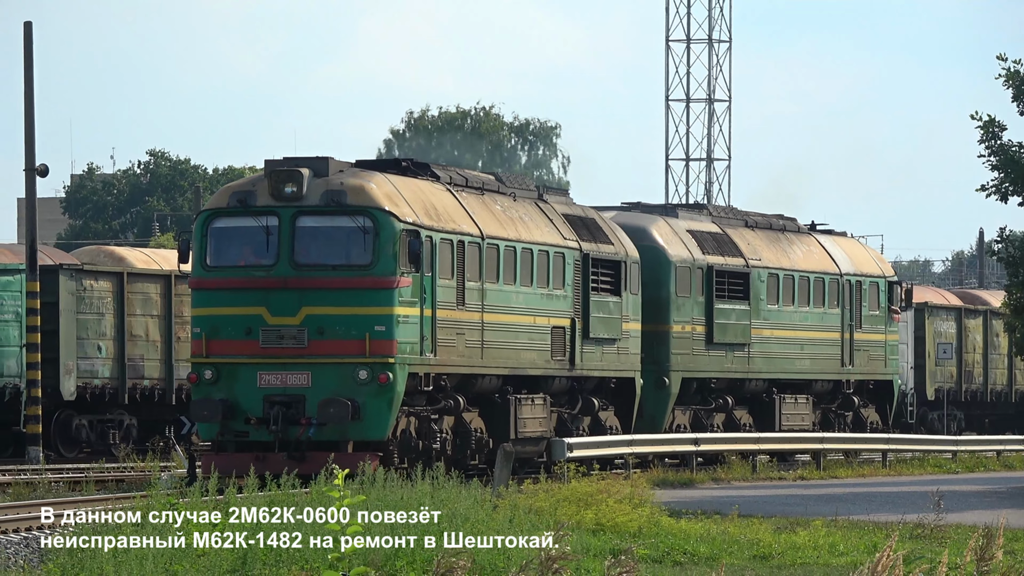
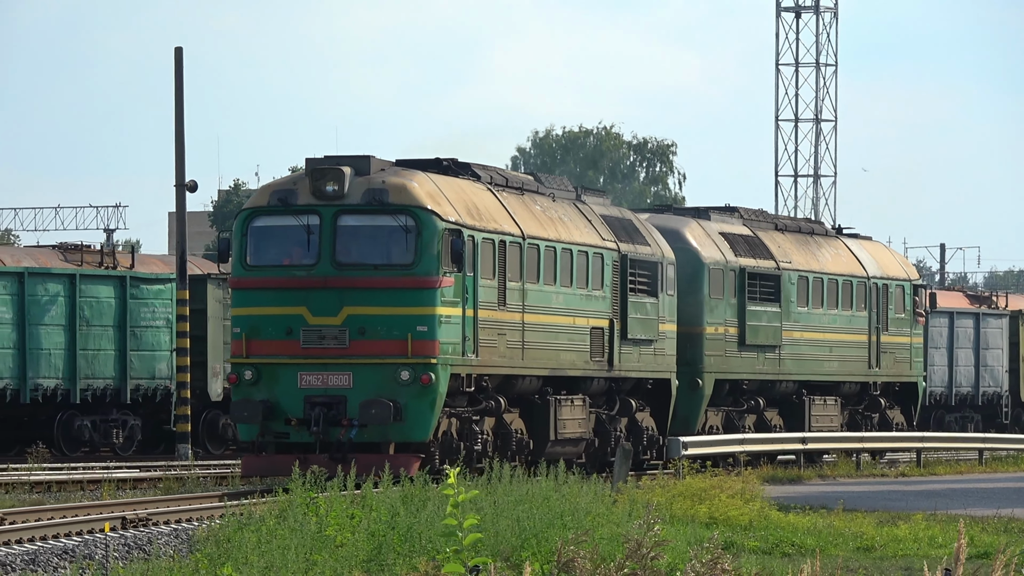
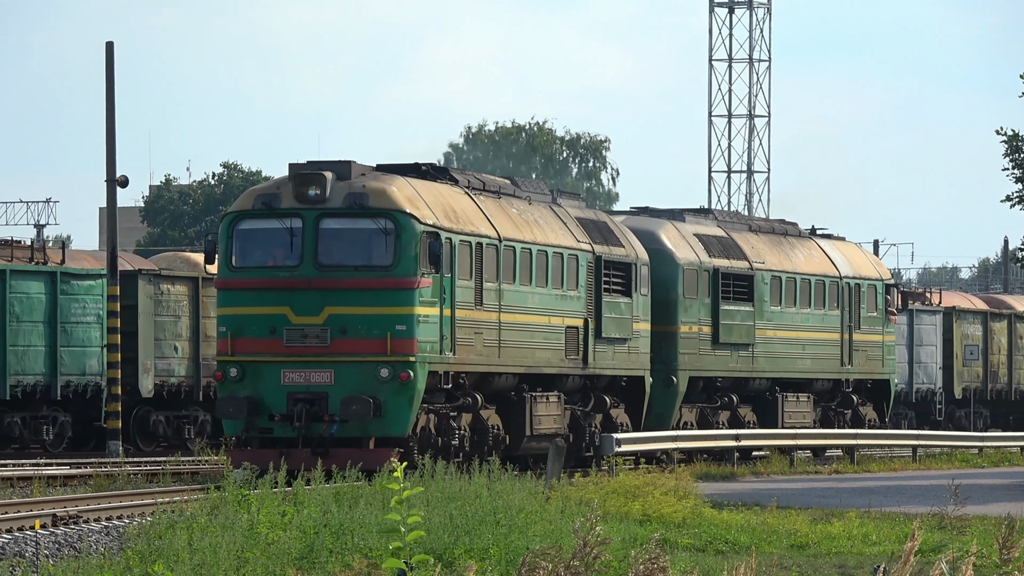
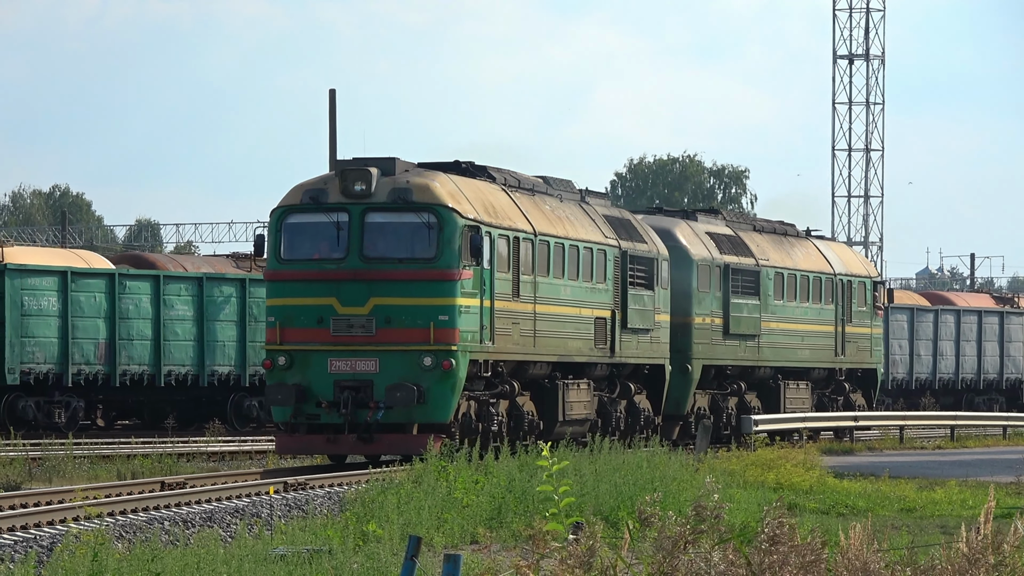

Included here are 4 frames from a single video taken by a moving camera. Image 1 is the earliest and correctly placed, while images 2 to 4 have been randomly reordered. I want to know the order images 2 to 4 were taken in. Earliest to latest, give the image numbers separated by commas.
3, 2, 4
